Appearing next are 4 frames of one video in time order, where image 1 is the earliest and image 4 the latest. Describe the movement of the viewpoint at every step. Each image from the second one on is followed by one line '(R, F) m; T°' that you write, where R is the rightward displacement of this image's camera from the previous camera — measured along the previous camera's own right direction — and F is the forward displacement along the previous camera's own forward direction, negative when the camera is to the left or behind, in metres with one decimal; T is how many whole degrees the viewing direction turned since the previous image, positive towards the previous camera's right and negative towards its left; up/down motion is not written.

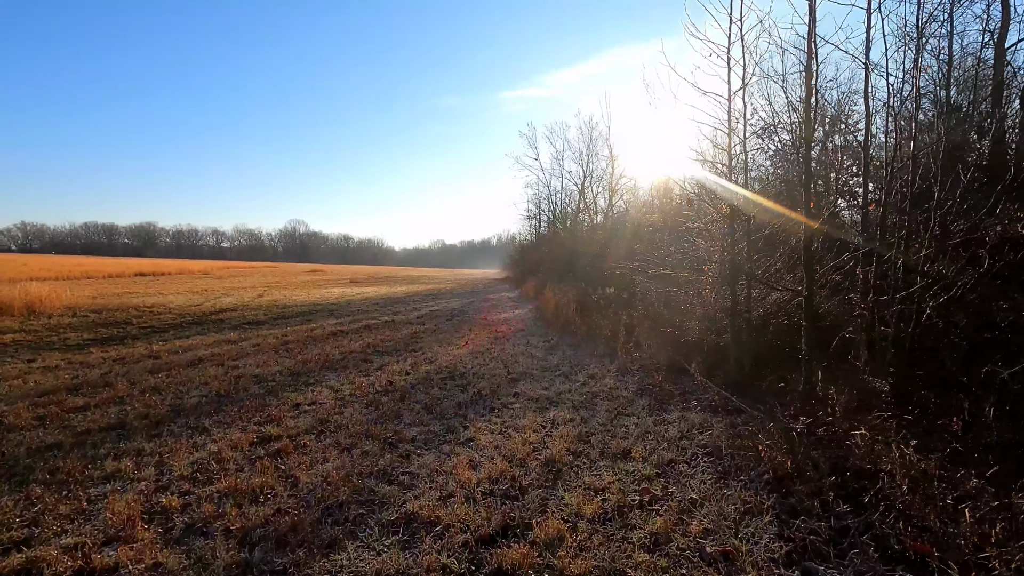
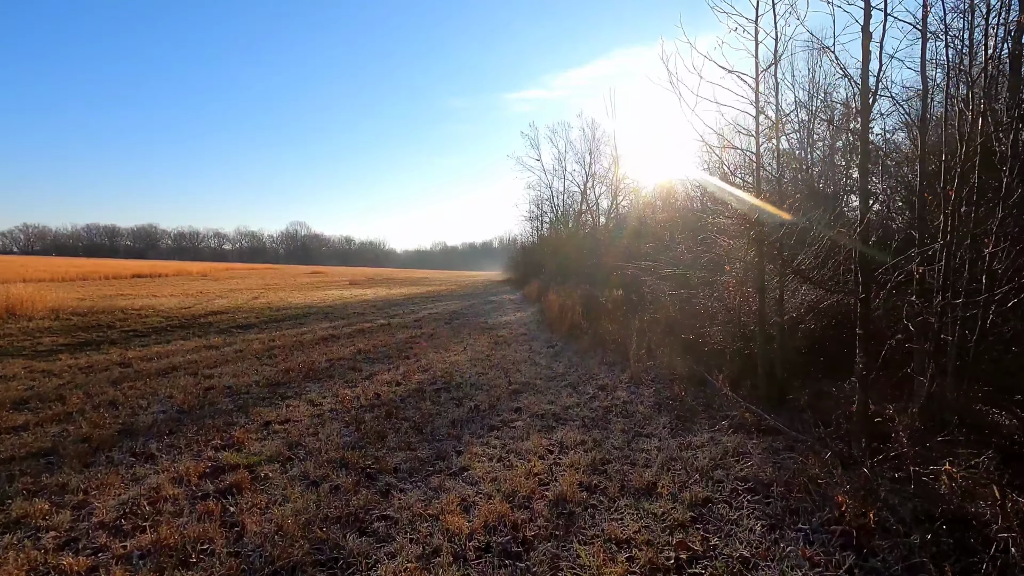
(0.0, +0.7) m; 0°
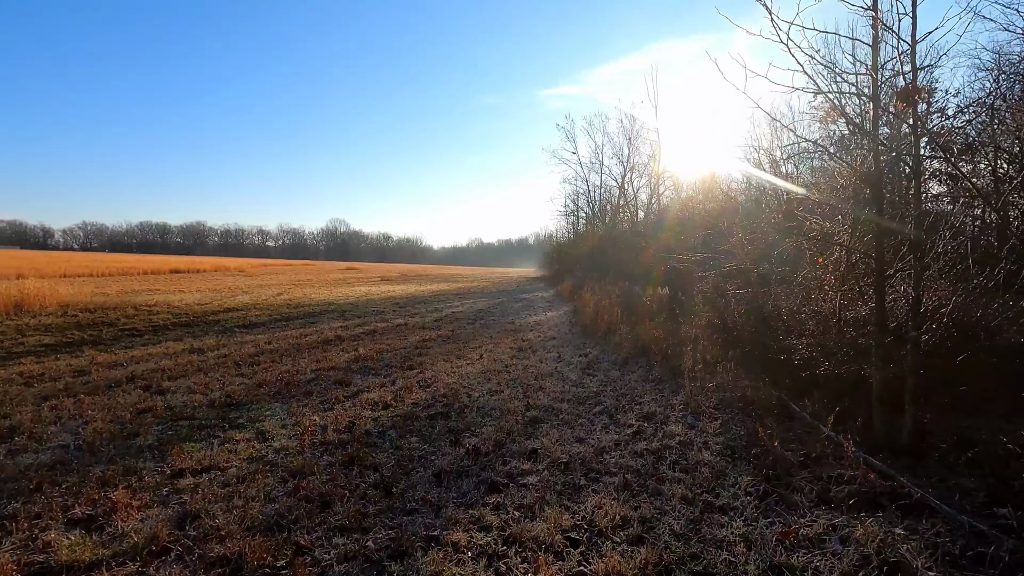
(+0.2, +1.6) m; -4°
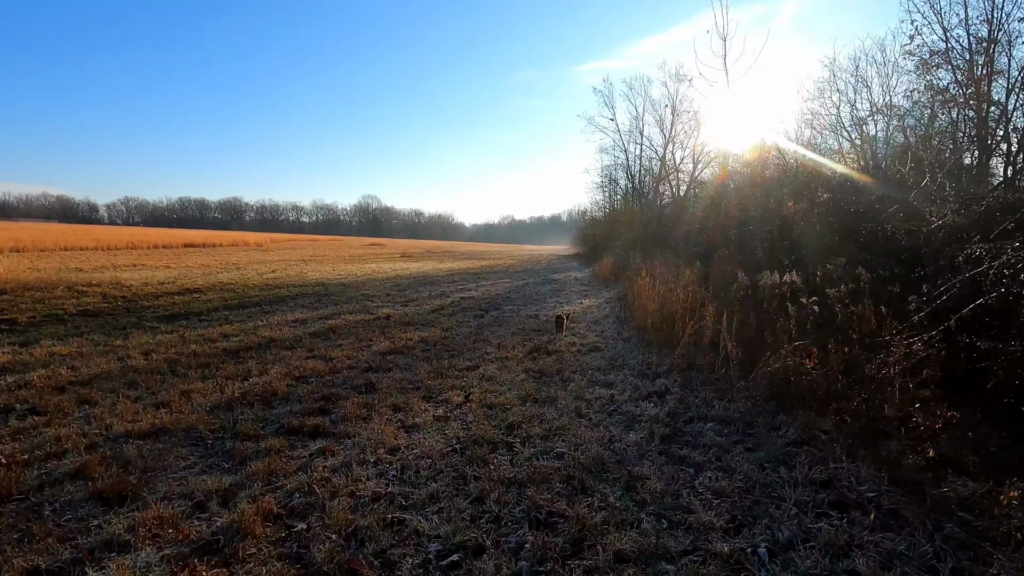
(+0.2, +4.0) m; -3°
